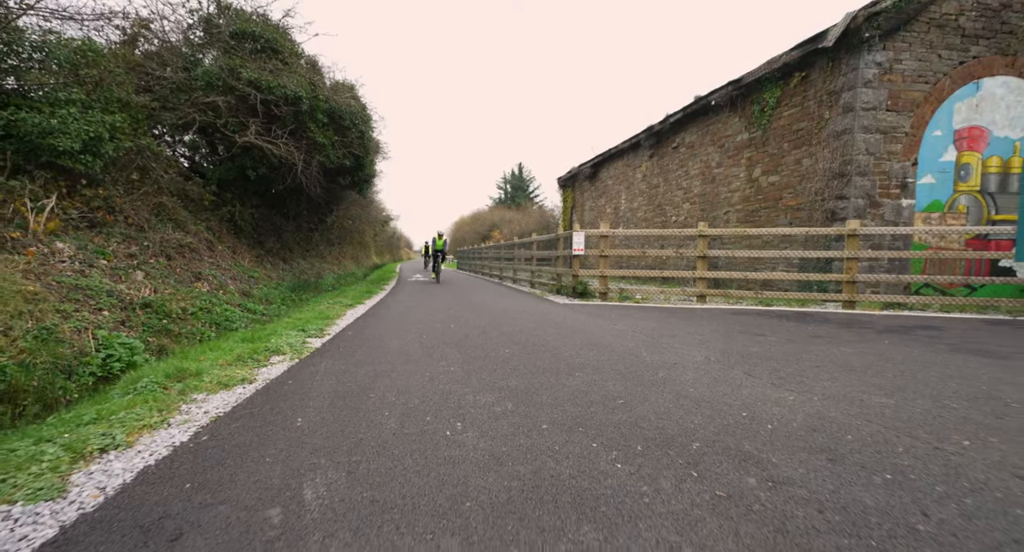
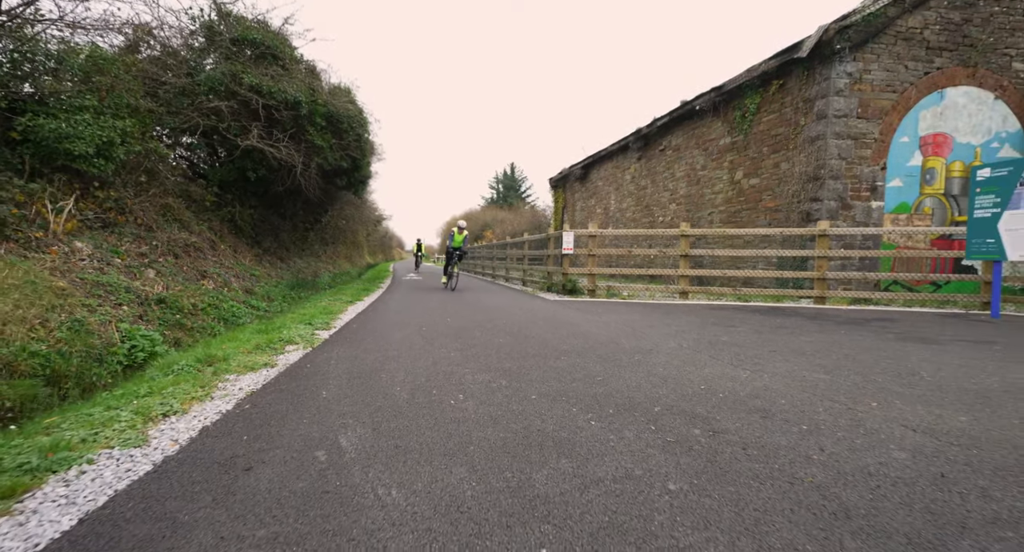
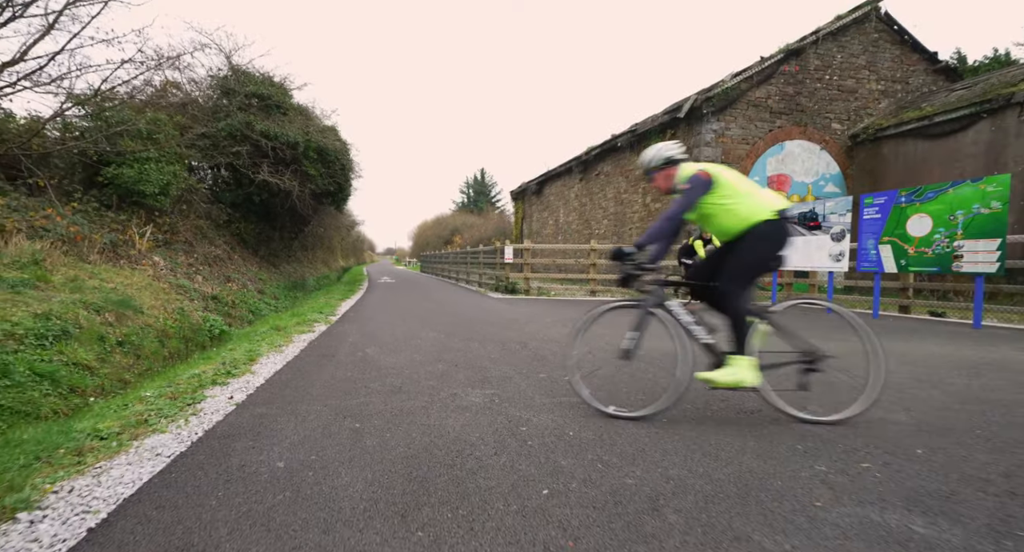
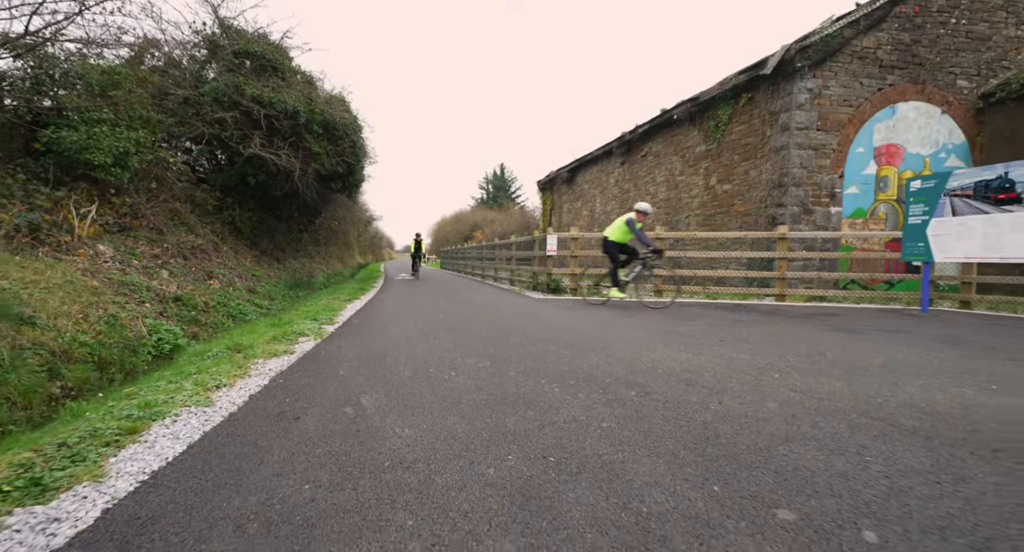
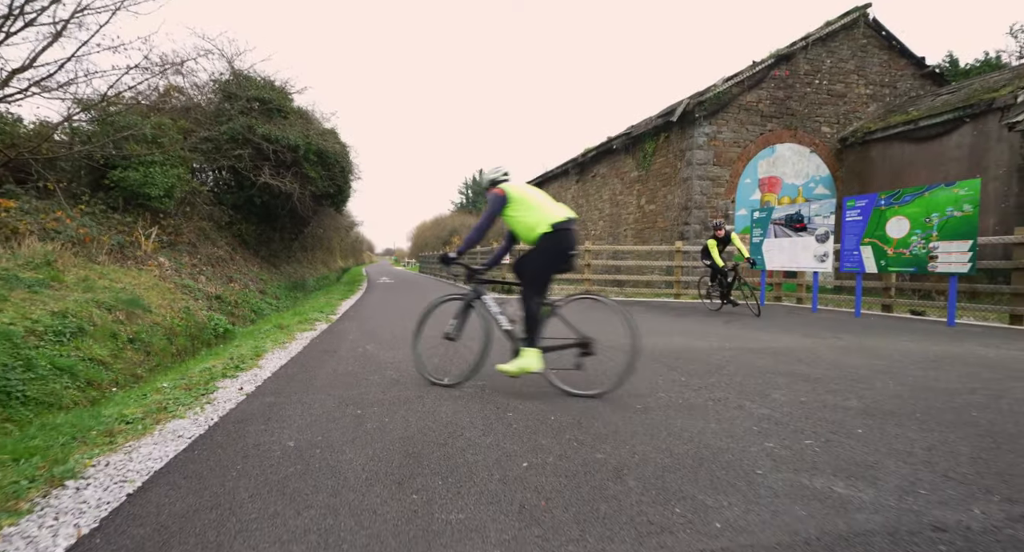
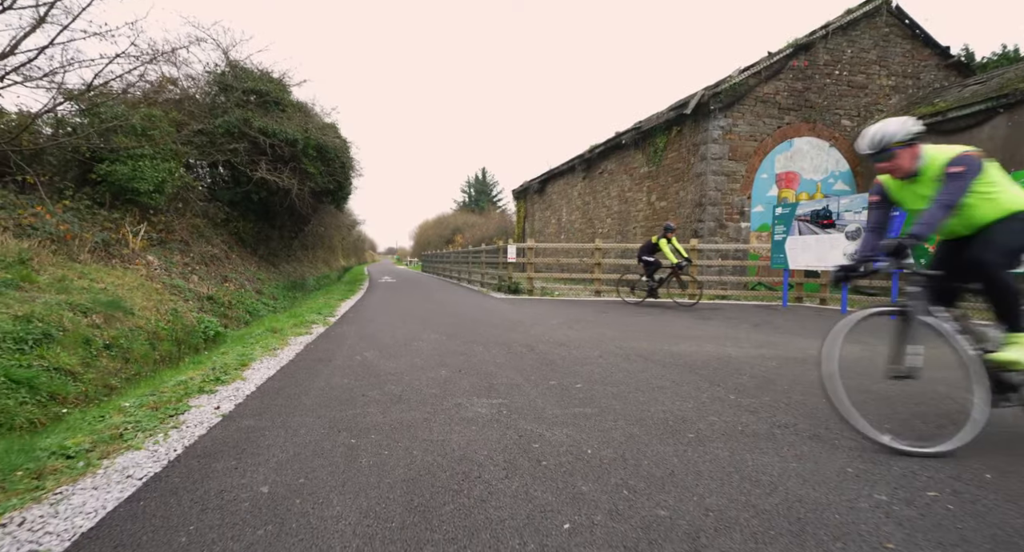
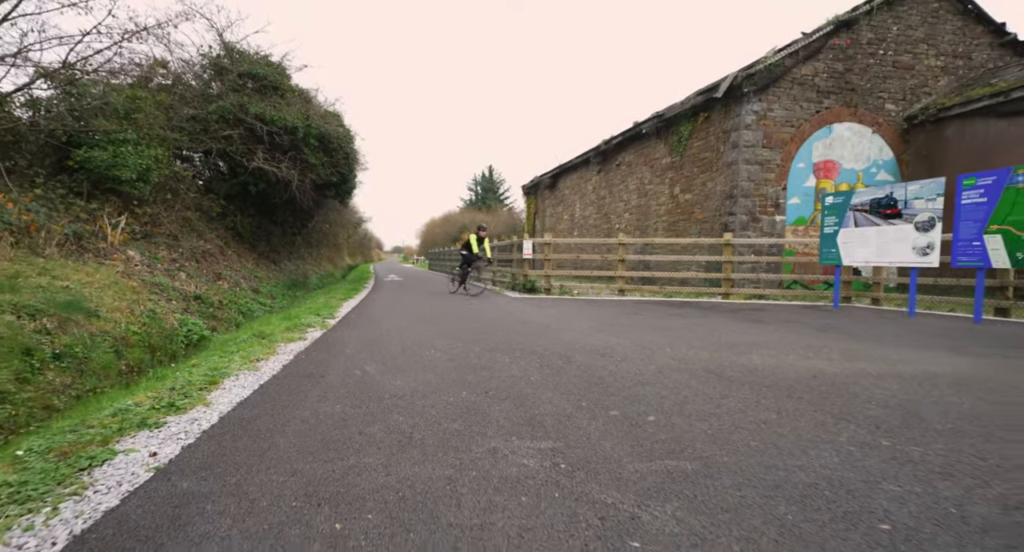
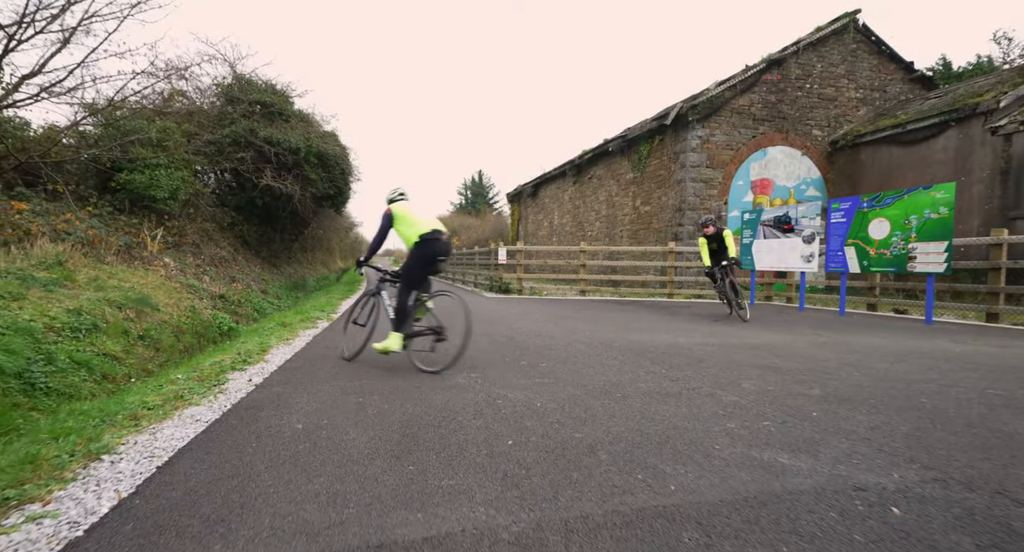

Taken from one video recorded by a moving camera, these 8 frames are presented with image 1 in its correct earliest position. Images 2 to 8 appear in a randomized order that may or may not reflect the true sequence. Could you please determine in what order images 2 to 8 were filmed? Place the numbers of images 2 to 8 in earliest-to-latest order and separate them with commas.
2, 4, 7, 6, 3, 5, 8
